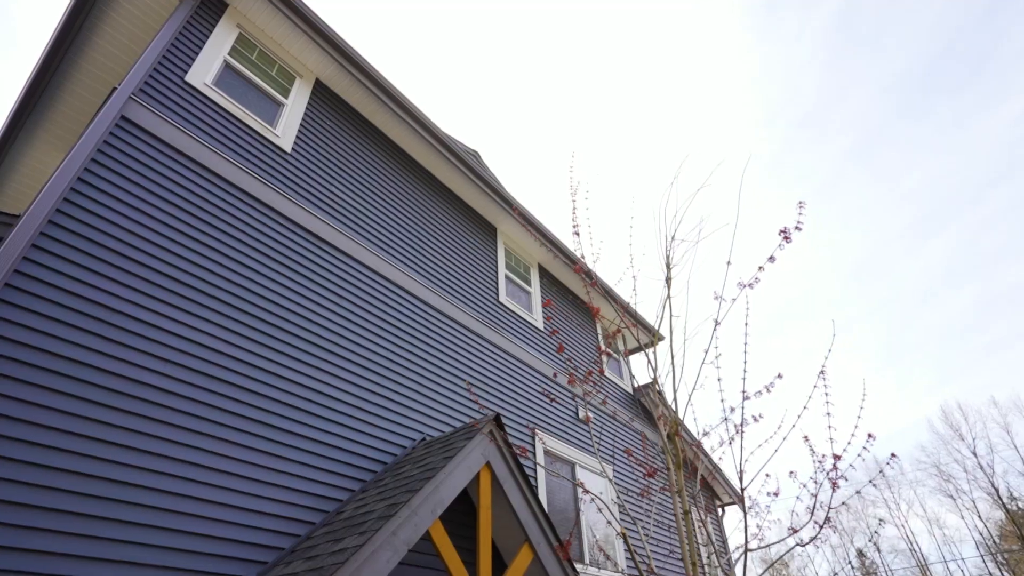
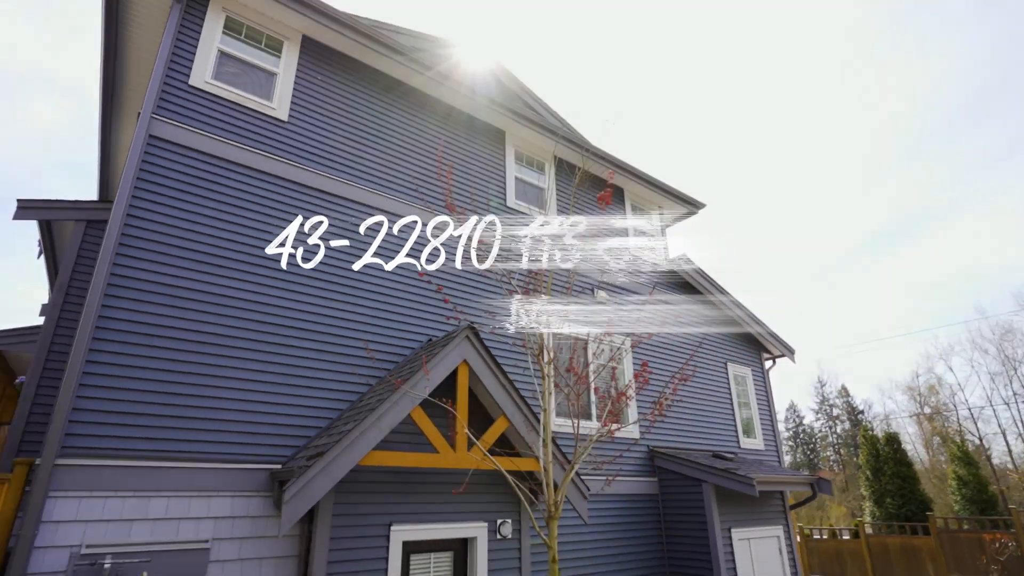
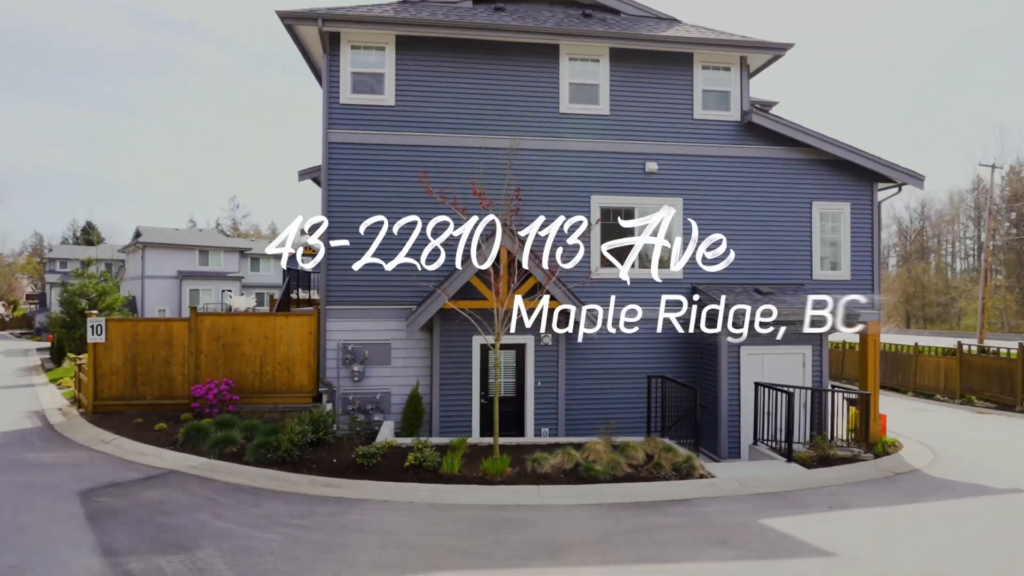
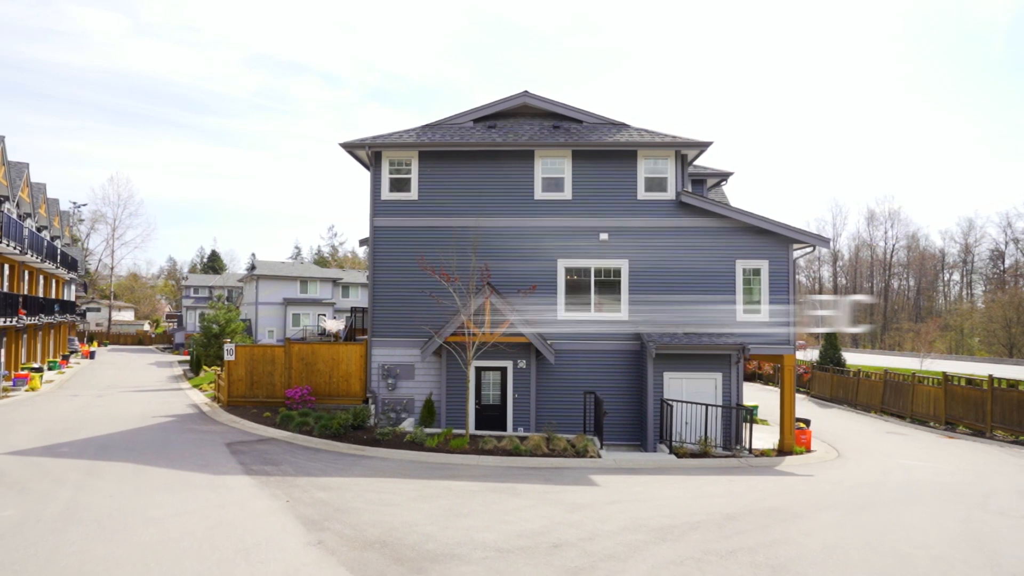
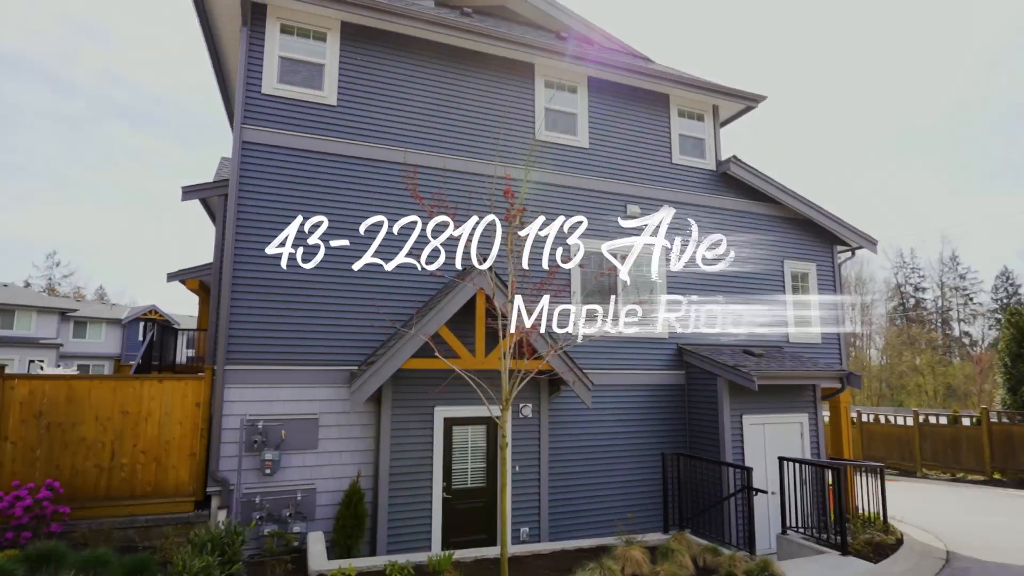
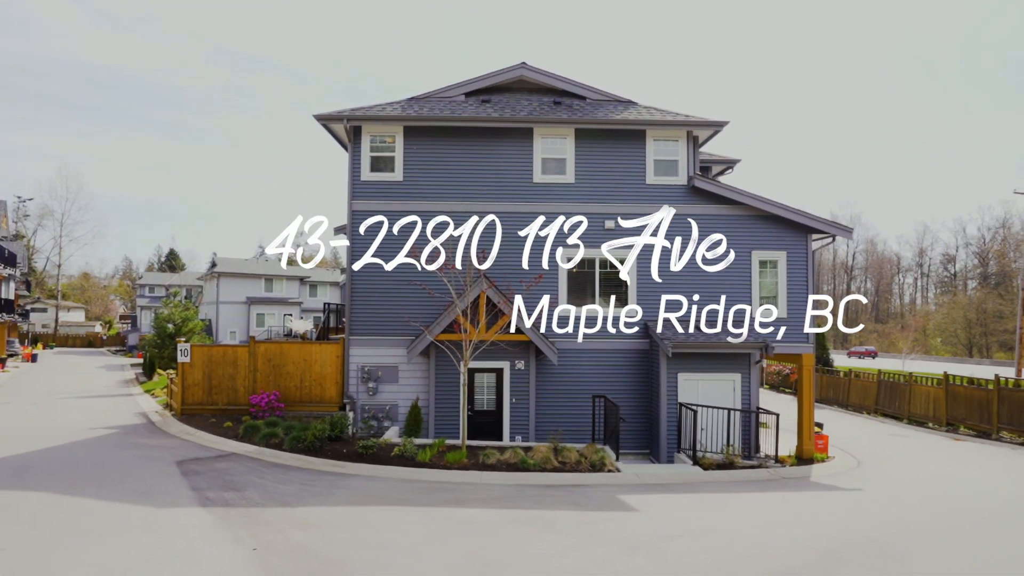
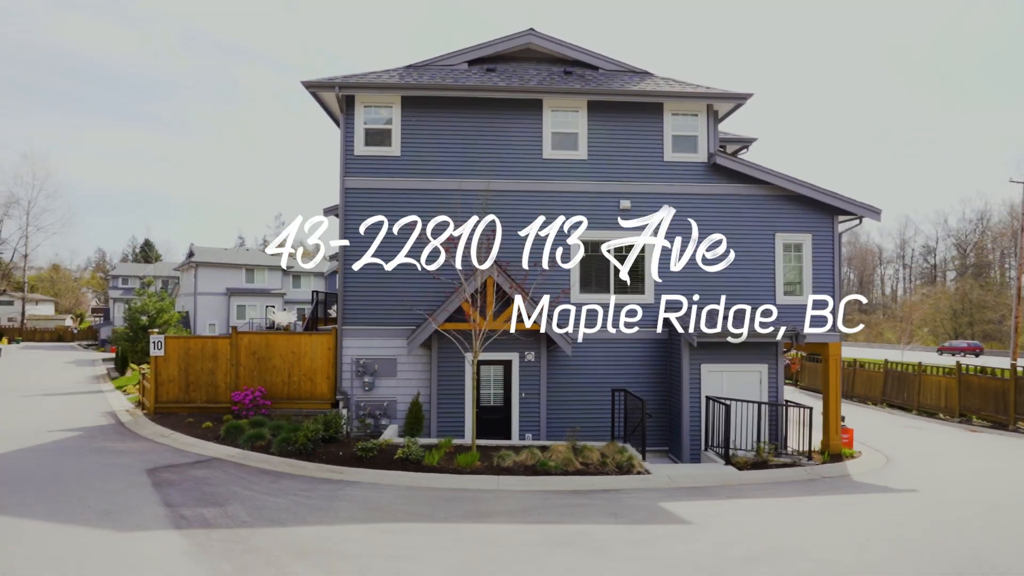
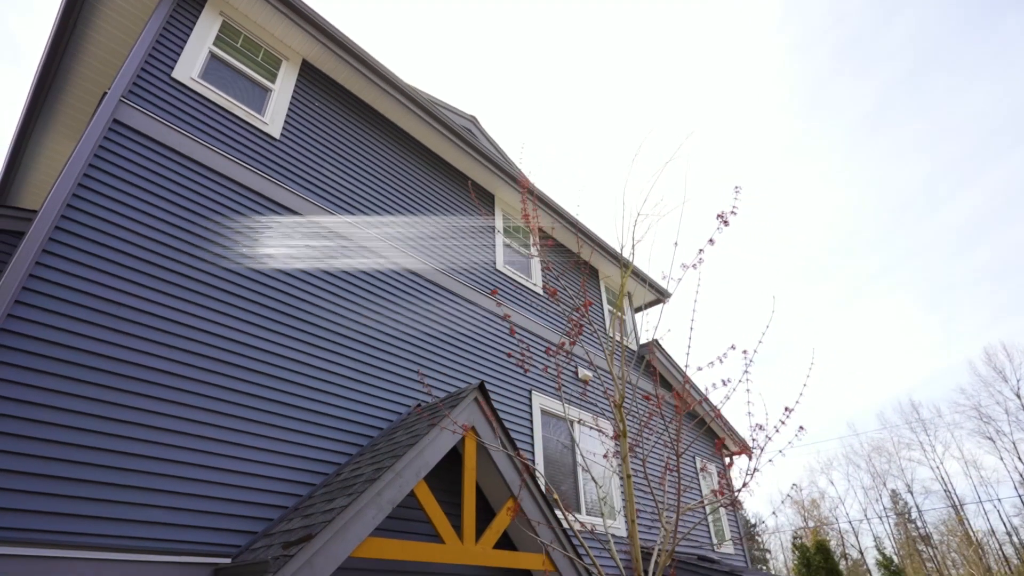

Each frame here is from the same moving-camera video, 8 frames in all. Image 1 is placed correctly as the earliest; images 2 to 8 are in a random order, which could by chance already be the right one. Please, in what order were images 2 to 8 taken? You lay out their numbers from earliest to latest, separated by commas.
8, 2, 5, 3, 7, 6, 4
